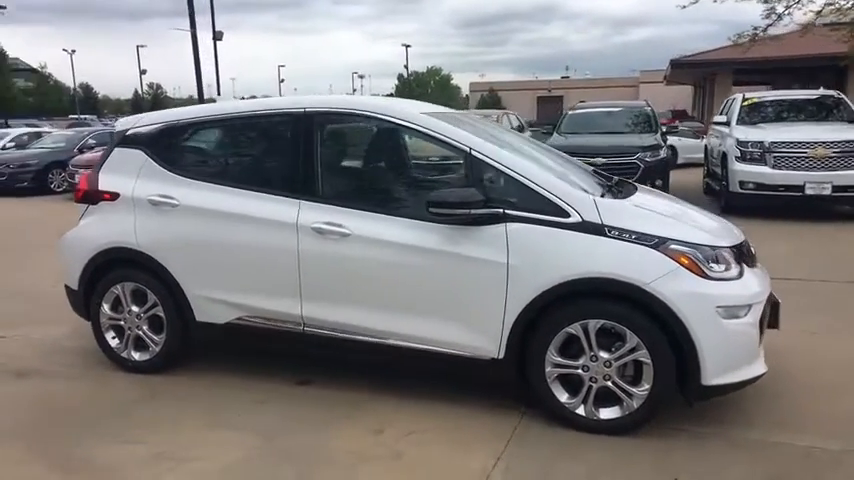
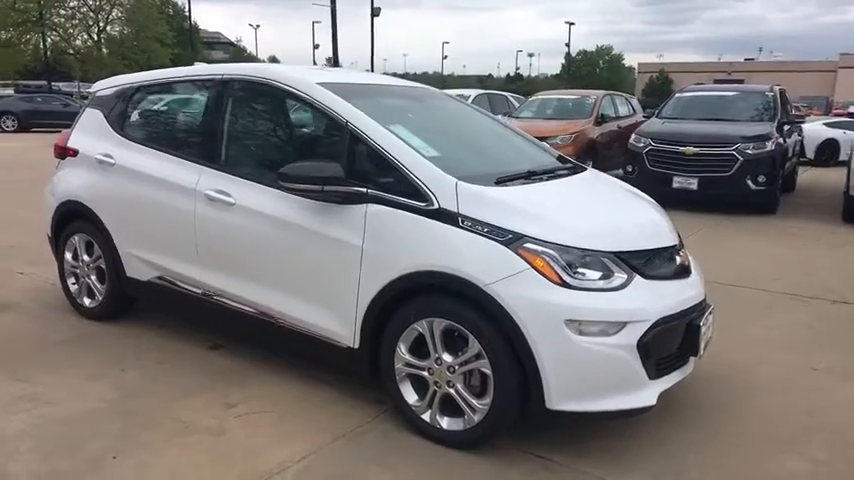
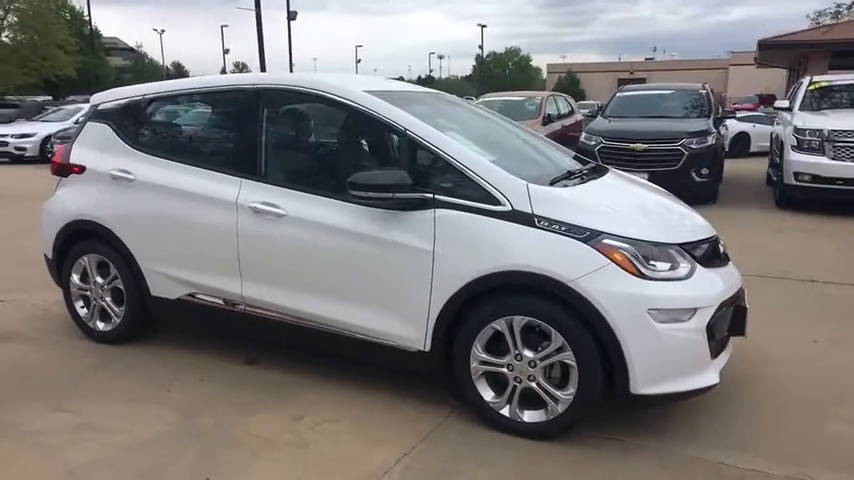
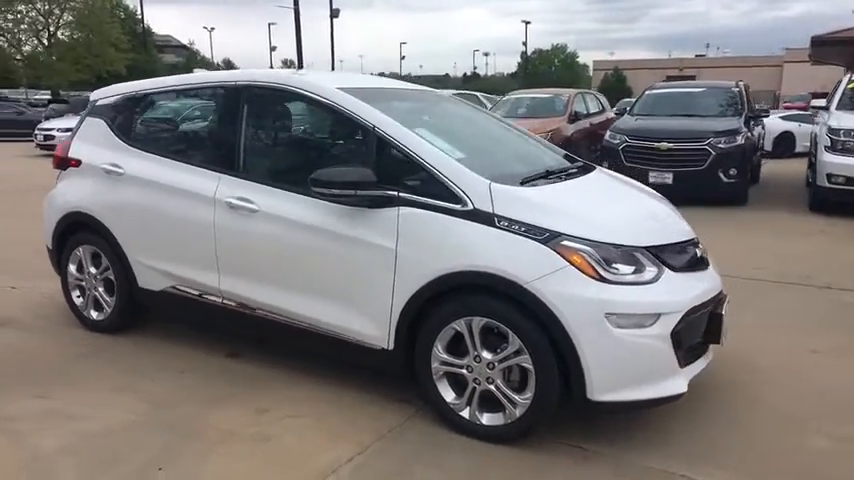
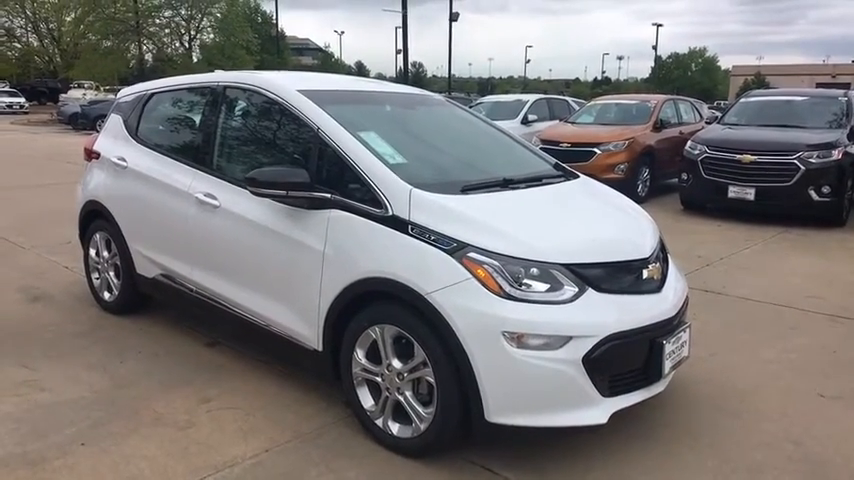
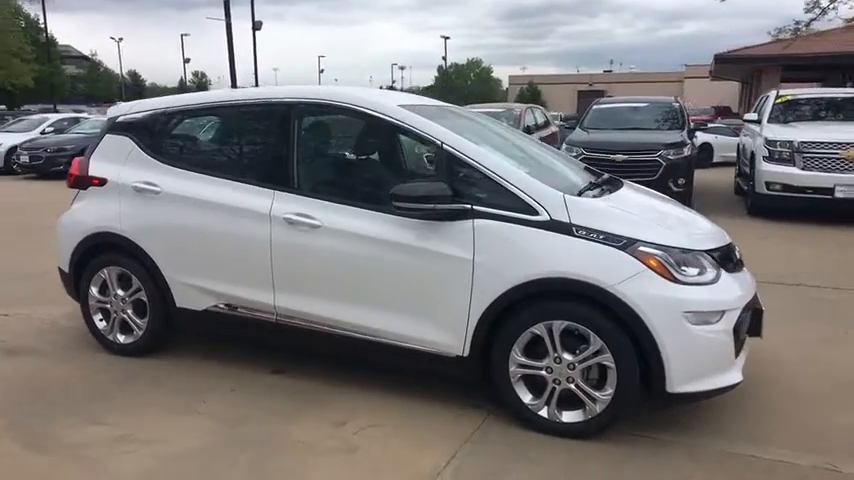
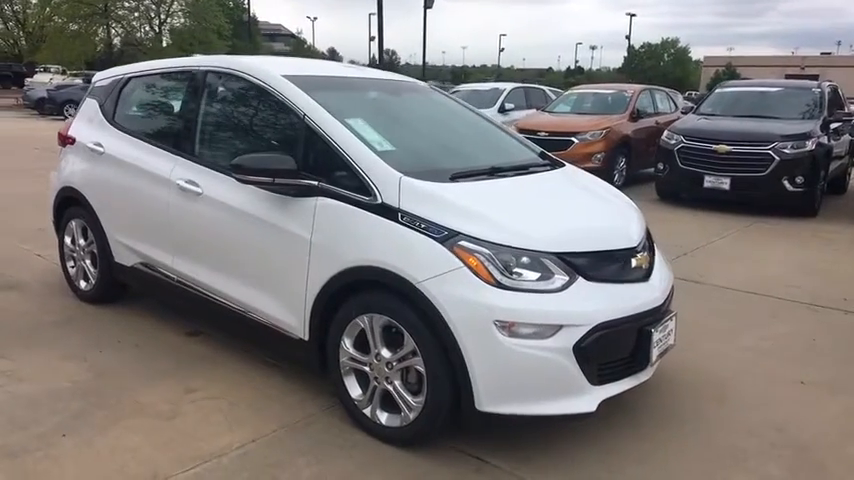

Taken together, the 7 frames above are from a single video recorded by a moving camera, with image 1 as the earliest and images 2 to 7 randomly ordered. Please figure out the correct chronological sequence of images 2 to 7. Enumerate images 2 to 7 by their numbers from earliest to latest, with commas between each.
6, 3, 4, 2, 7, 5
